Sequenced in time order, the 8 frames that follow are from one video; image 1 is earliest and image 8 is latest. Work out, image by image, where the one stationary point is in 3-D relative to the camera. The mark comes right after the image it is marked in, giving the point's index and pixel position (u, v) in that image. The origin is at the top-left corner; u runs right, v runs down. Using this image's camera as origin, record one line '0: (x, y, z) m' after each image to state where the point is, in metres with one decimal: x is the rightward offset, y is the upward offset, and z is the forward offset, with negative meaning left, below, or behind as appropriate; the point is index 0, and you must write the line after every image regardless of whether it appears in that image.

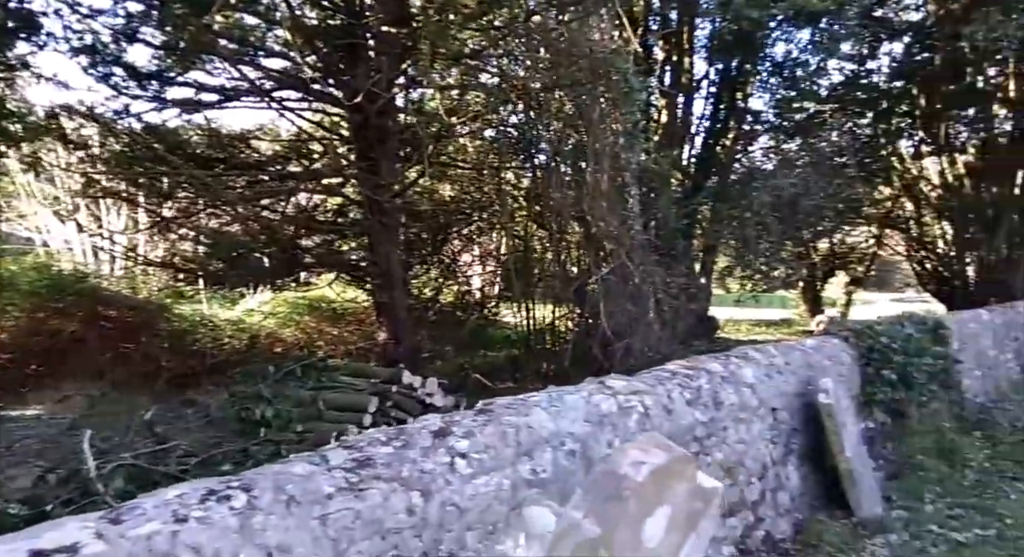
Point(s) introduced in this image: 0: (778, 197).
0: (+4.3, +1.4, +9.8) m
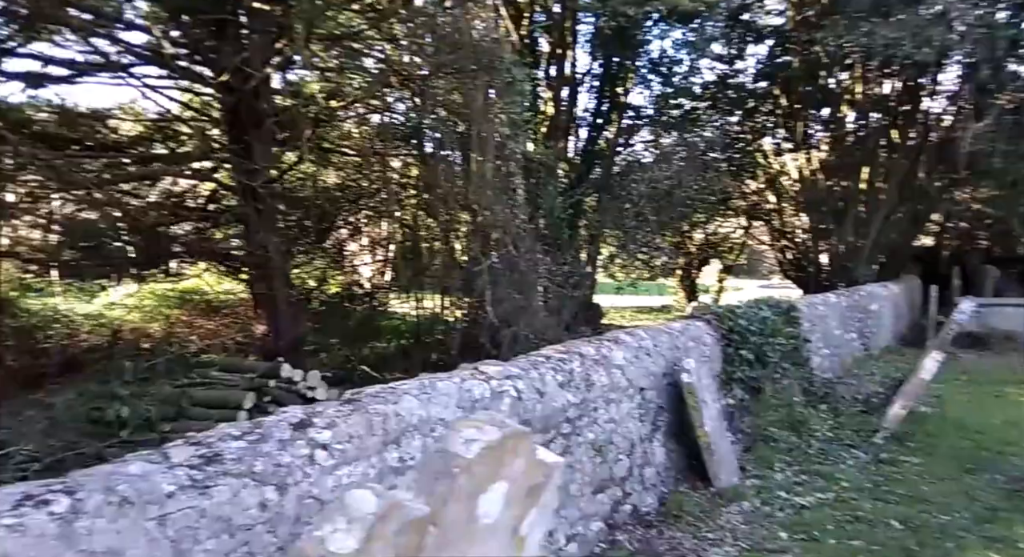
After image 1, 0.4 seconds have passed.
0: (+2.4, +1.6, +10.4) m
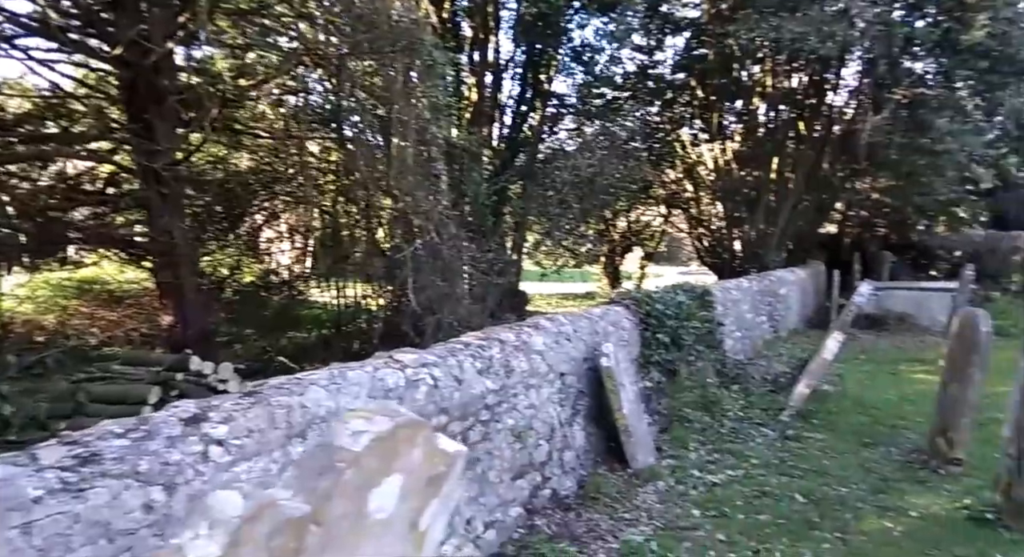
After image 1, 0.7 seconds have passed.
0: (+1.1, +1.8, +10.5) m
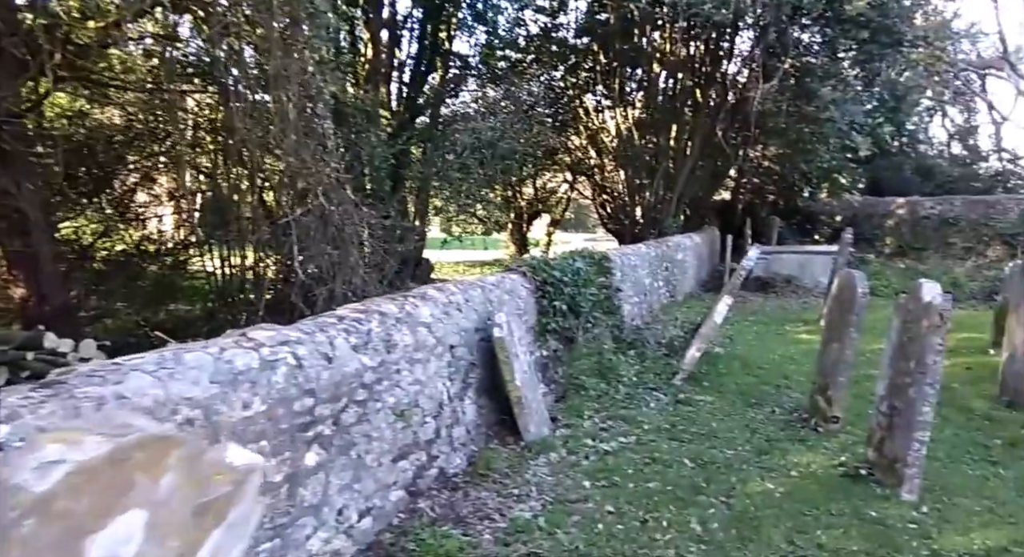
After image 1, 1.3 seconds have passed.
0: (-0.5, +2.4, +10.2) m
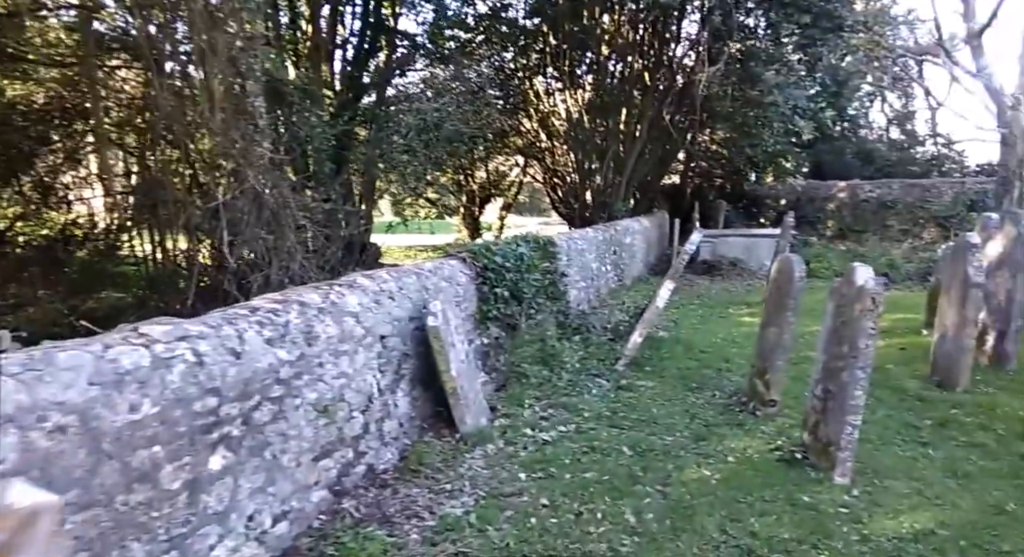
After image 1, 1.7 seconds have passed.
0: (-1.4, +2.6, +9.9) m
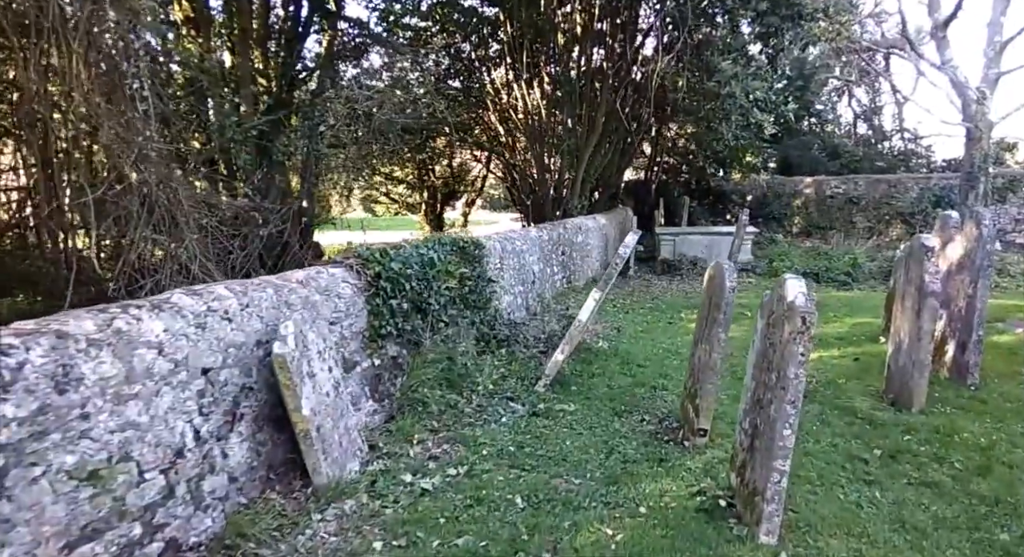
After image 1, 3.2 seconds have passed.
0: (-2.3, +2.6, +9.1) m
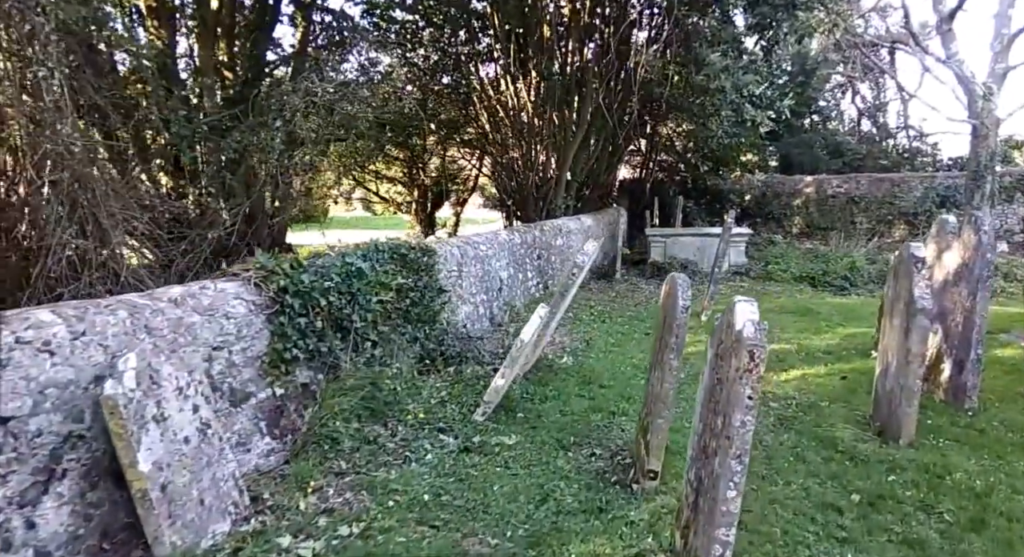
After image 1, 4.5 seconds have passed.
0: (-2.7, +2.5, +8.6) m
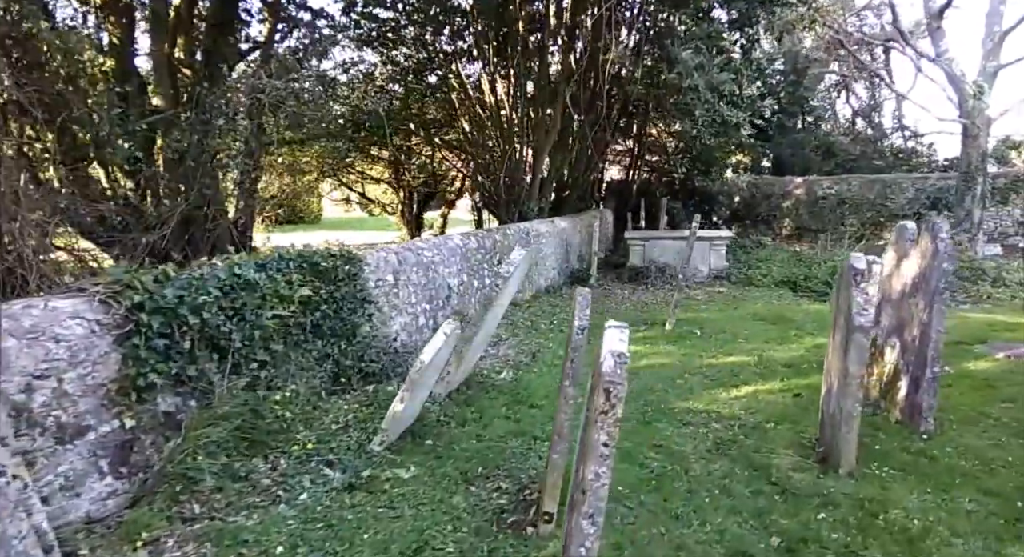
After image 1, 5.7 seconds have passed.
0: (-3.4, +2.4, +8.2) m
